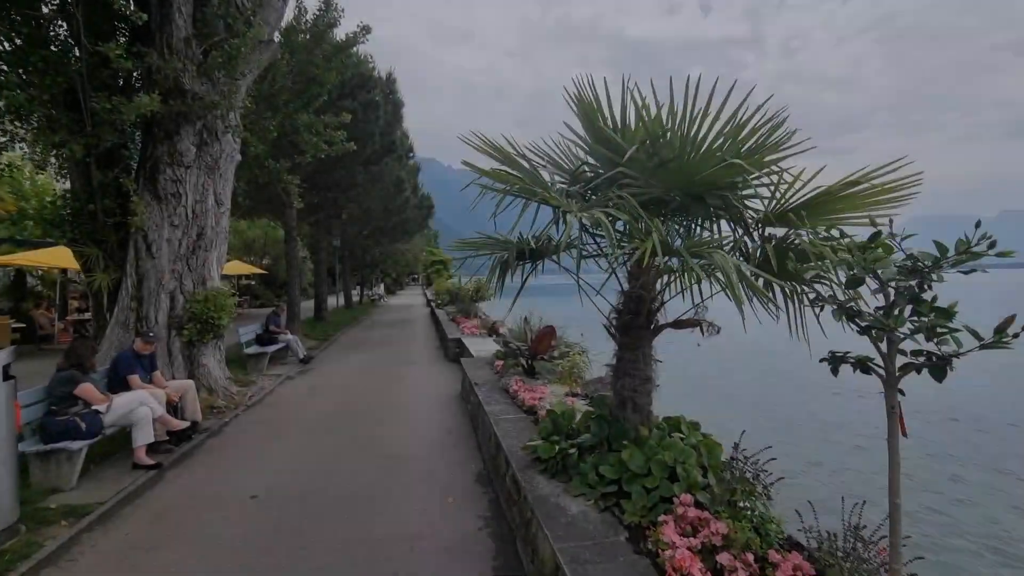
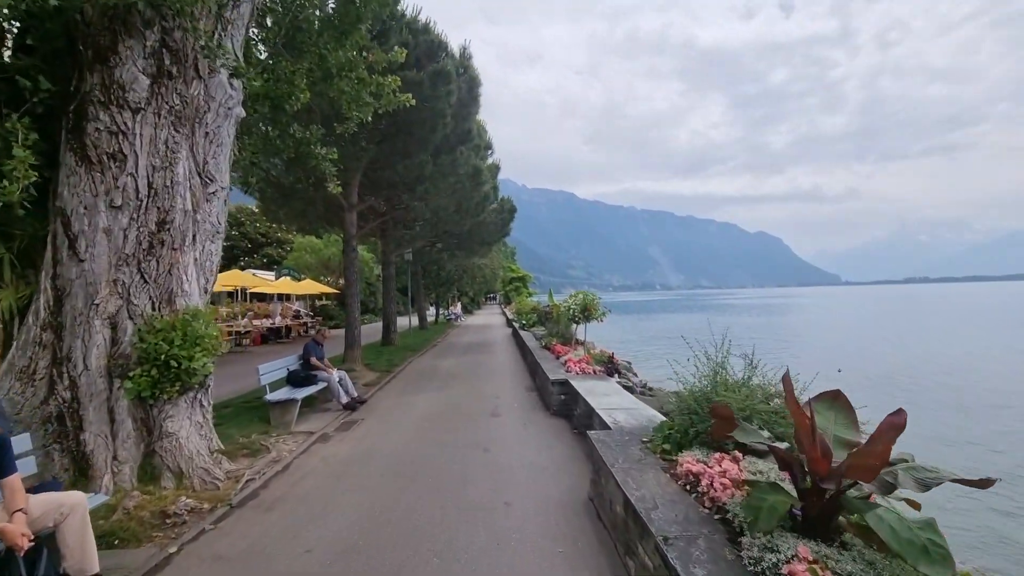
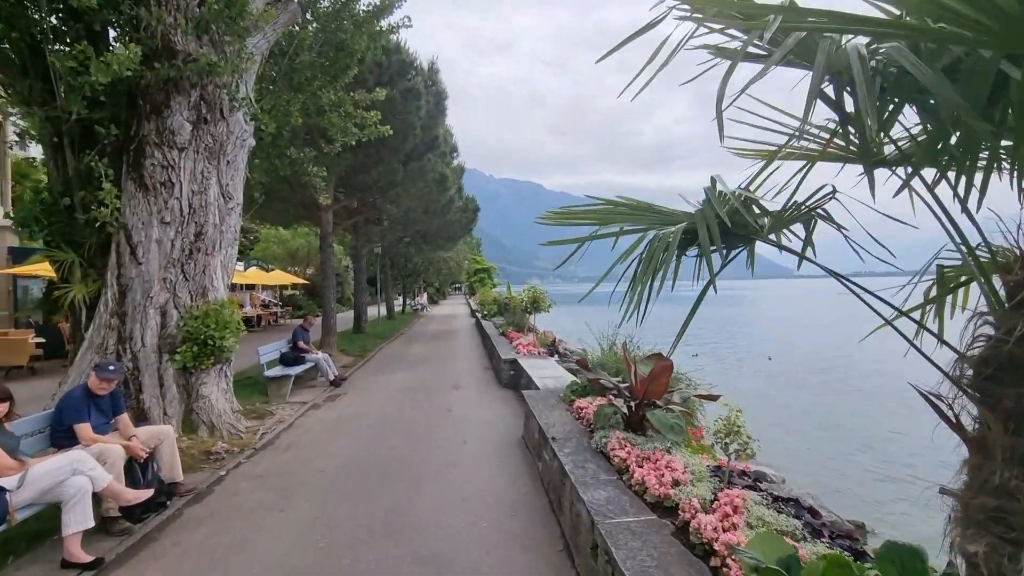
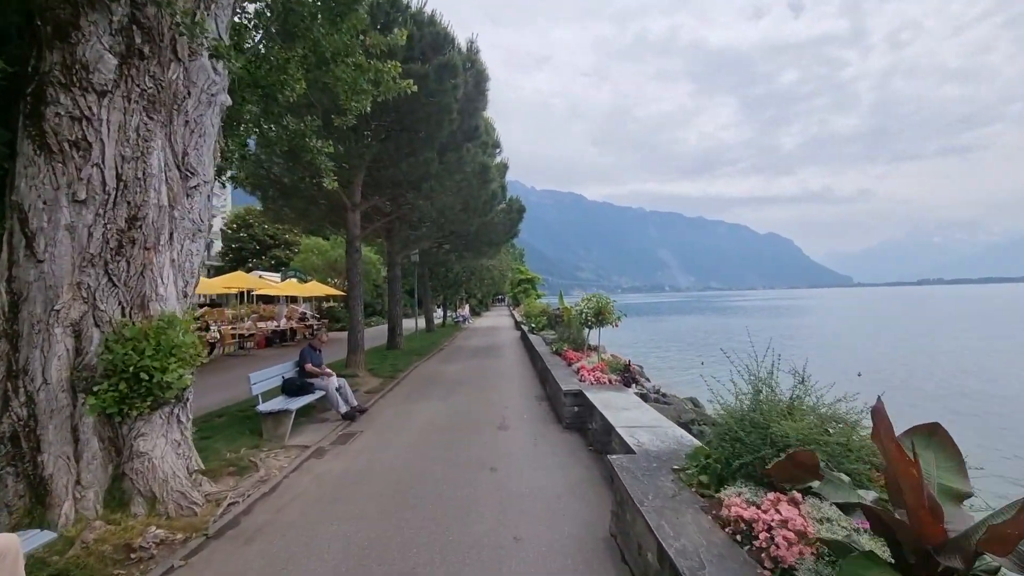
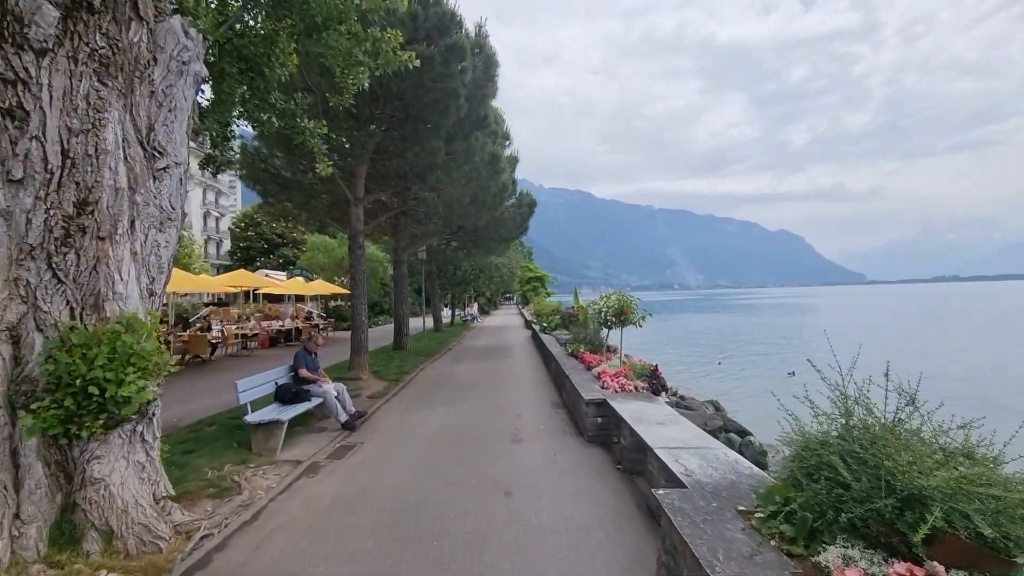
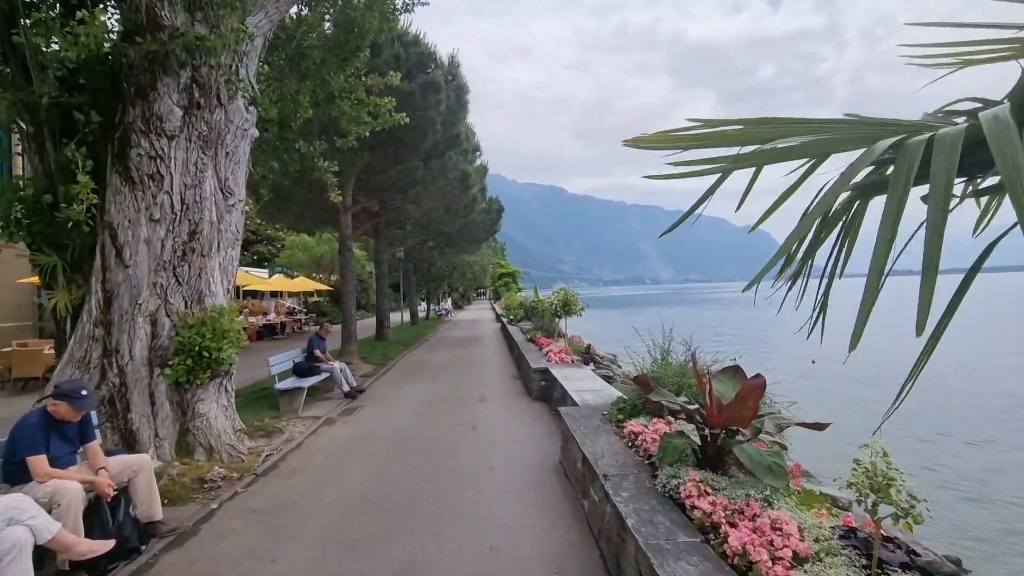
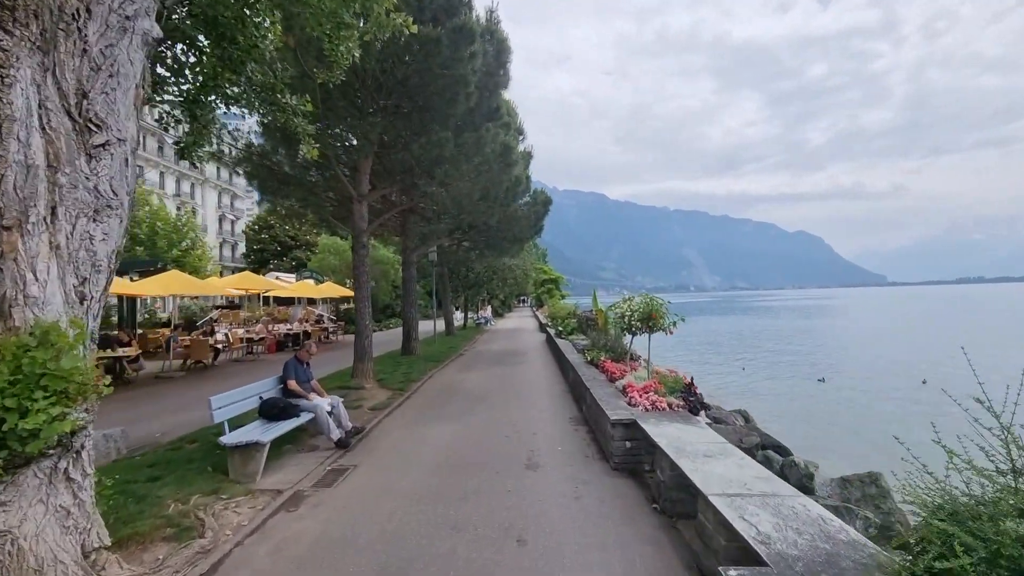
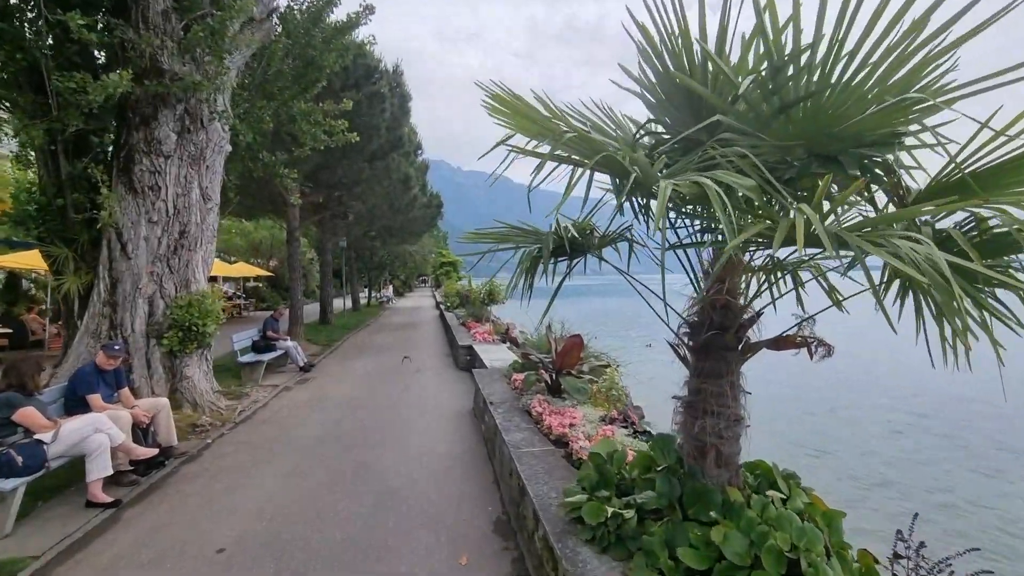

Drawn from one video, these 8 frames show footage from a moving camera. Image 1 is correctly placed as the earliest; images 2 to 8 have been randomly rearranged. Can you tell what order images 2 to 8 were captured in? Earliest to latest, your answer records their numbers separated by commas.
8, 3, 6, 2, 4, 5, 7
